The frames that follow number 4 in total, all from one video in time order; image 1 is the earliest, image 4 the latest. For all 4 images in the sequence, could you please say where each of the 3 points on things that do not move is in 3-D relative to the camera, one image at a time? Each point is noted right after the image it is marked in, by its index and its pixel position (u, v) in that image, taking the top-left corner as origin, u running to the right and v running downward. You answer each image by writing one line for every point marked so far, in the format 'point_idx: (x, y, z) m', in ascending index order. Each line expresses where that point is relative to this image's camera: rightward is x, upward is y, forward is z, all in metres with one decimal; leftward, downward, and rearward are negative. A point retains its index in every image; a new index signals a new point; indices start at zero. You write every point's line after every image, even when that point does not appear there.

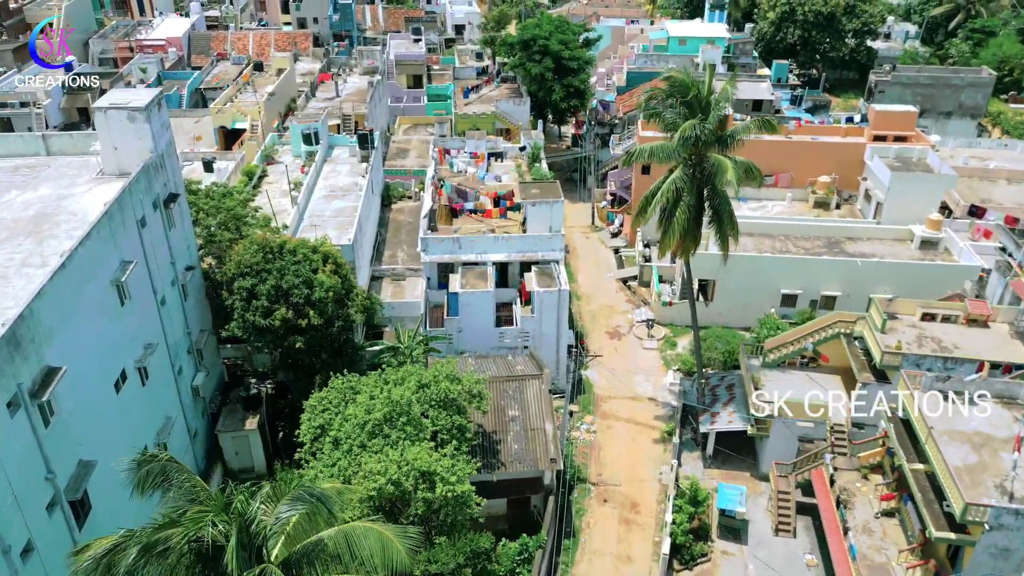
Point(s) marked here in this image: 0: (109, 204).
0: (-11.0, +2.3, +19.8) m
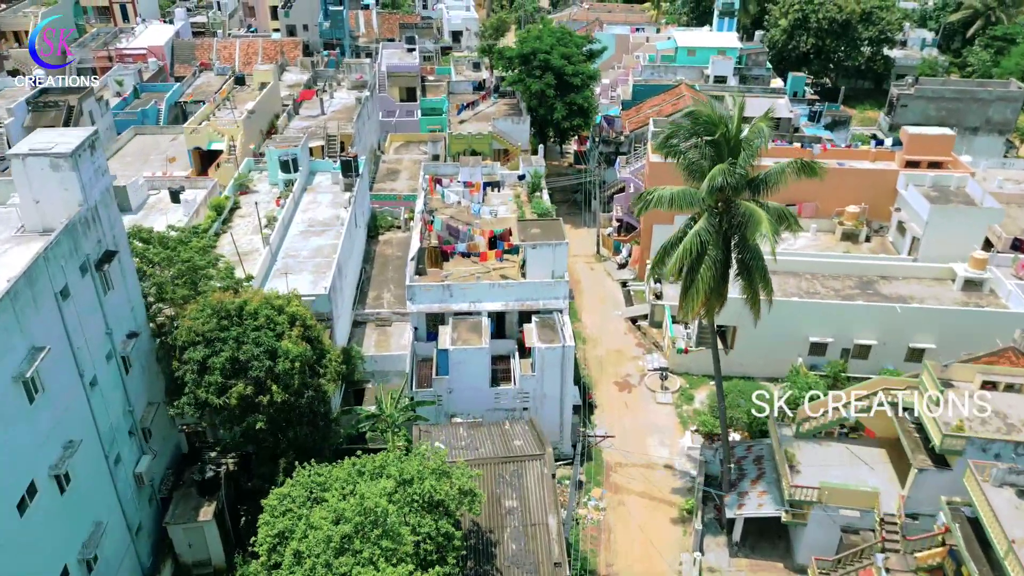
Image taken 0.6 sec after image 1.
0: (-11.1, +0.2, +16.2) m
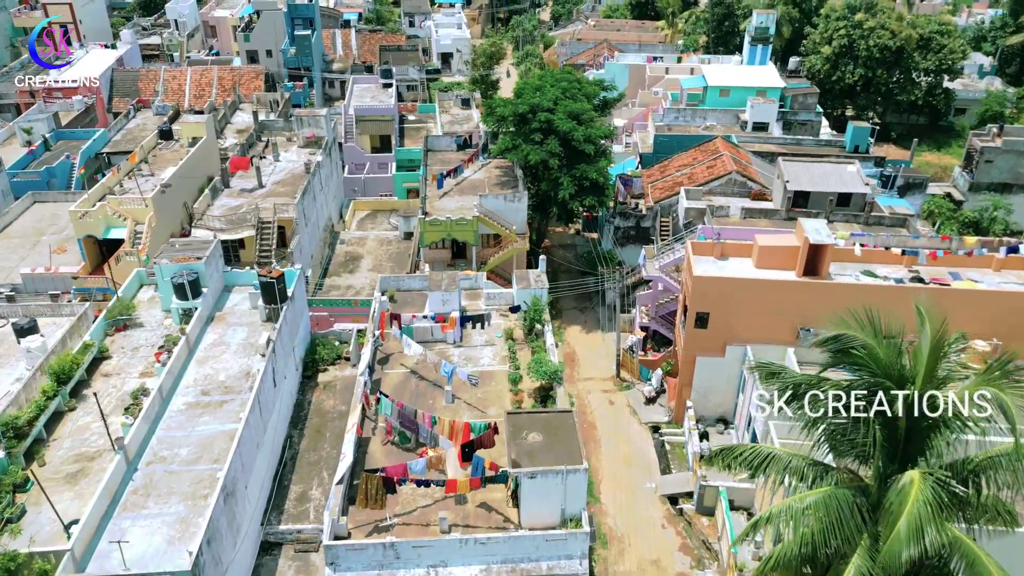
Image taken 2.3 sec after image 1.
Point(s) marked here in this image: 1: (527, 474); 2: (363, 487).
0: (-11.4, -6.0, +5.4) m
1: (+0.3, -4.5, +17.6) m
2: (-3.8, -4.6, +19.2) m
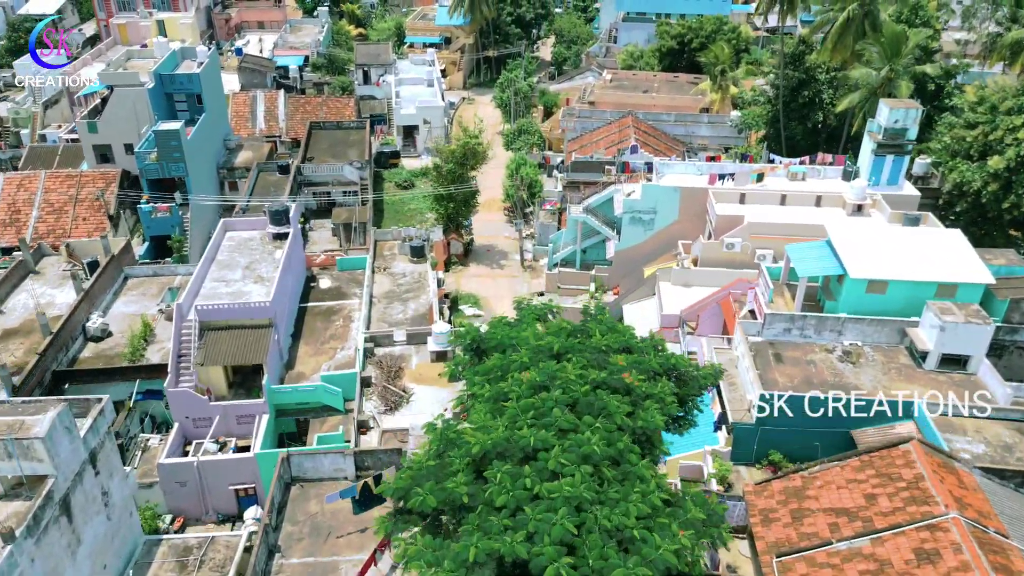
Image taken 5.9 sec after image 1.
0: (-12.4, -19.3, -18.0) m
1: (-0.7, -17.9, -5.8) m
2: (-4.9, -18.0, -4.3) m
